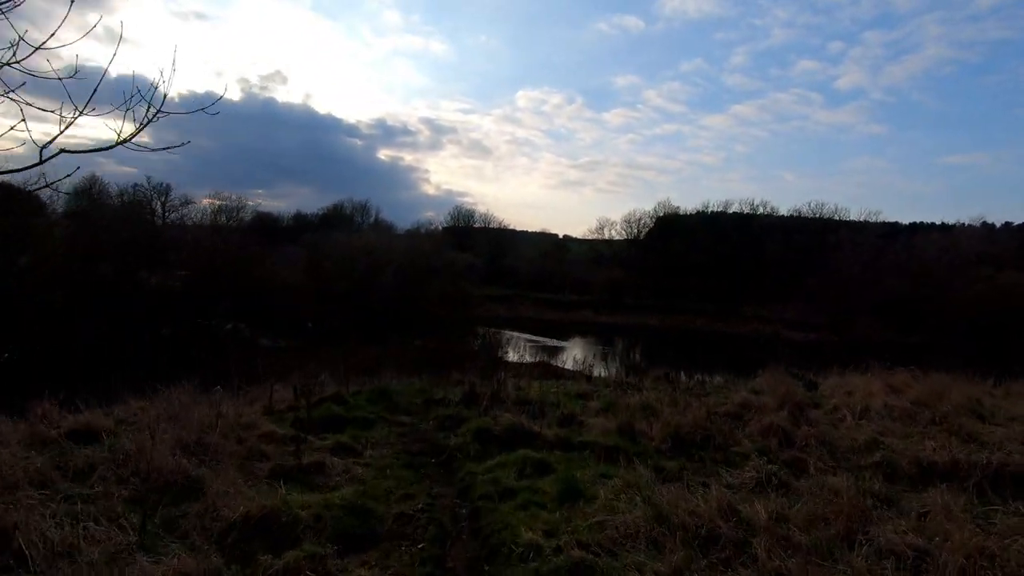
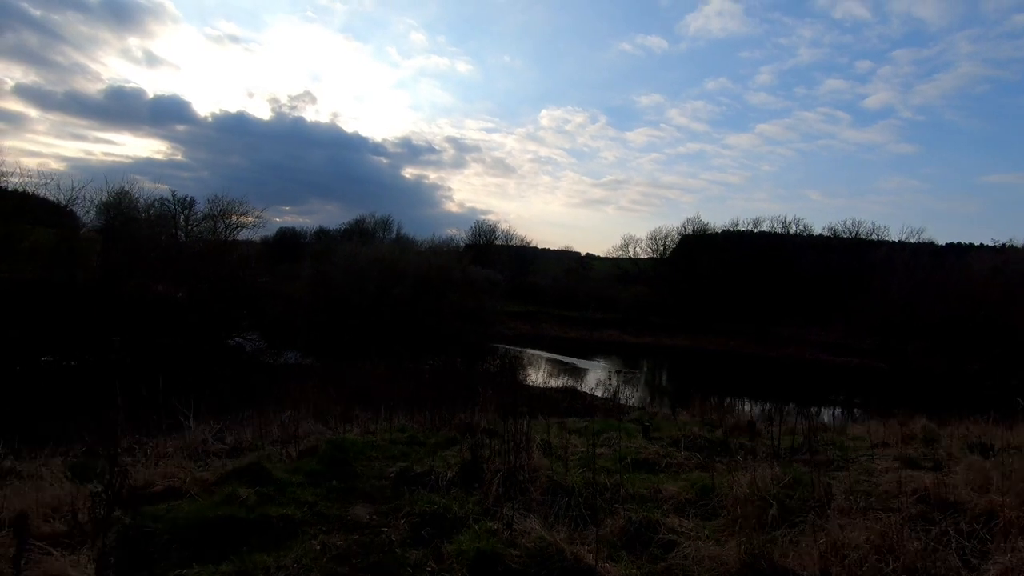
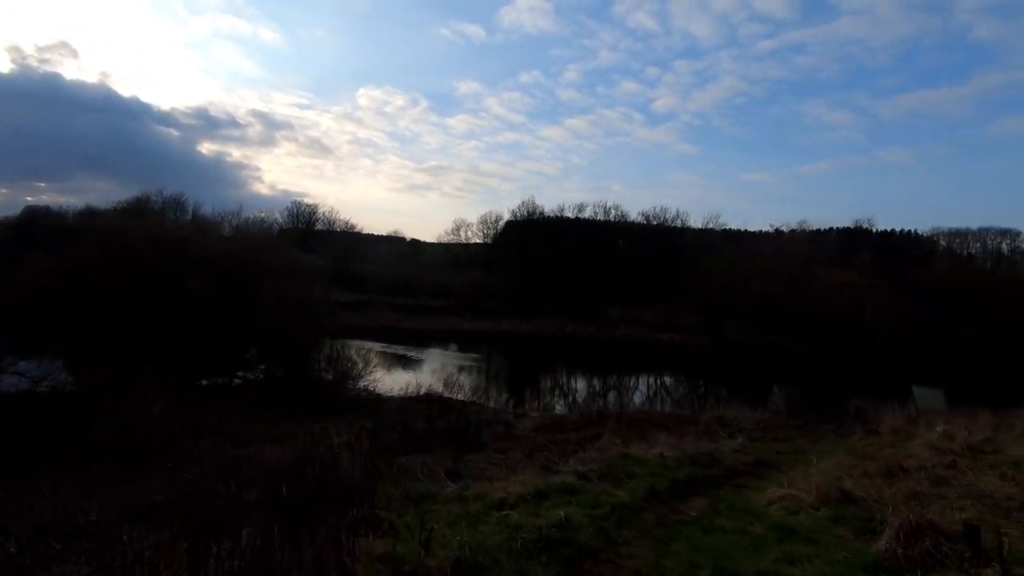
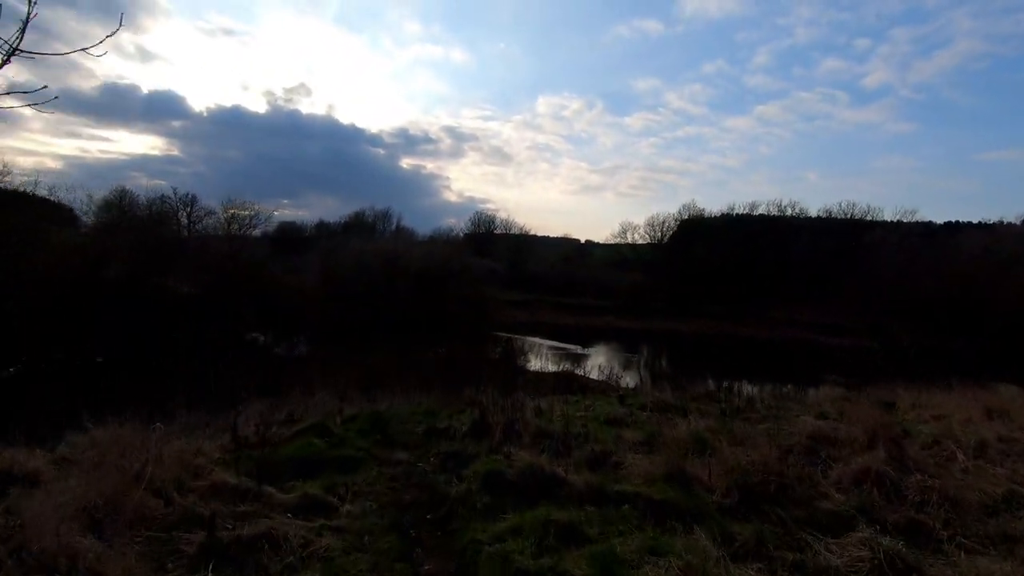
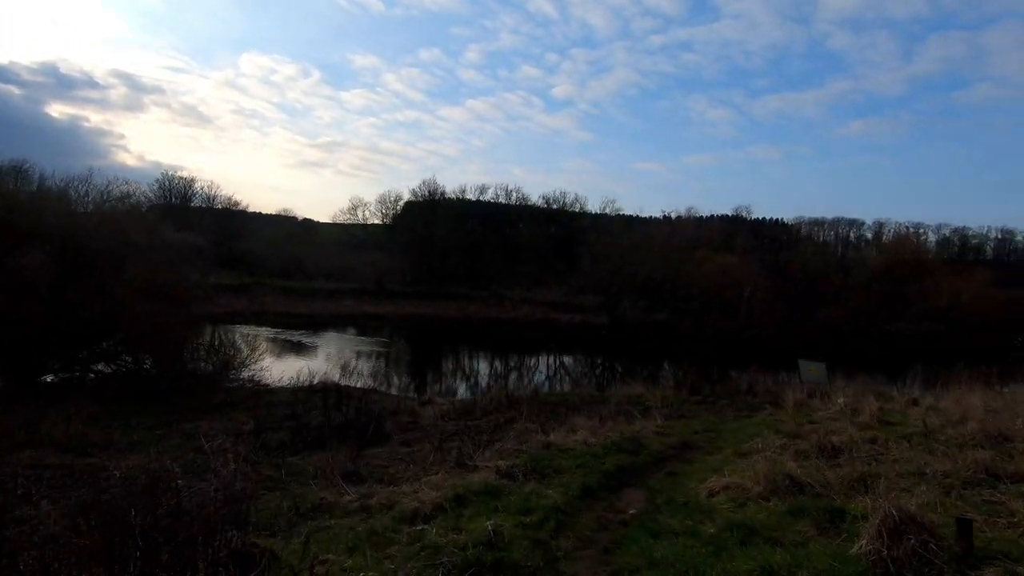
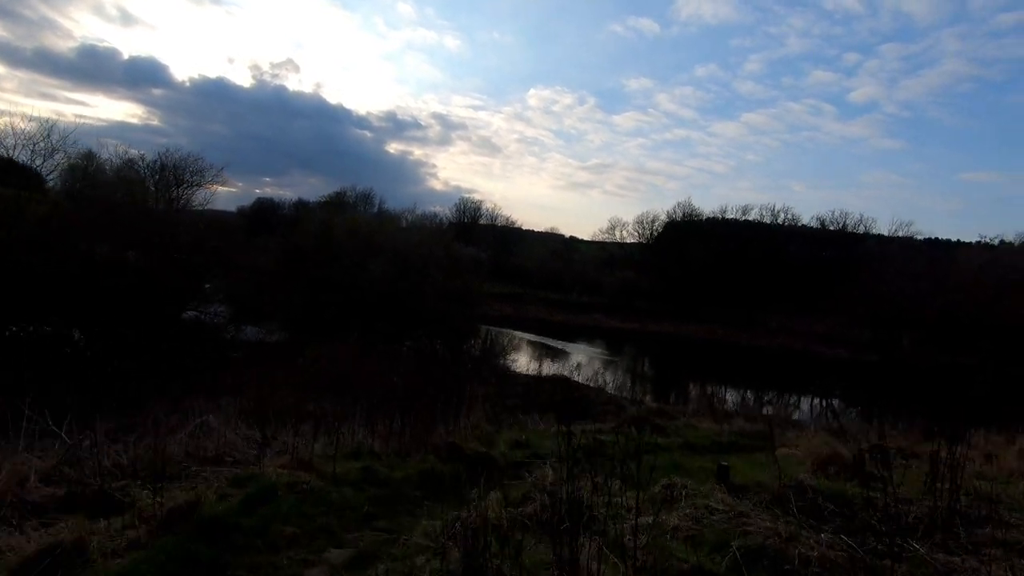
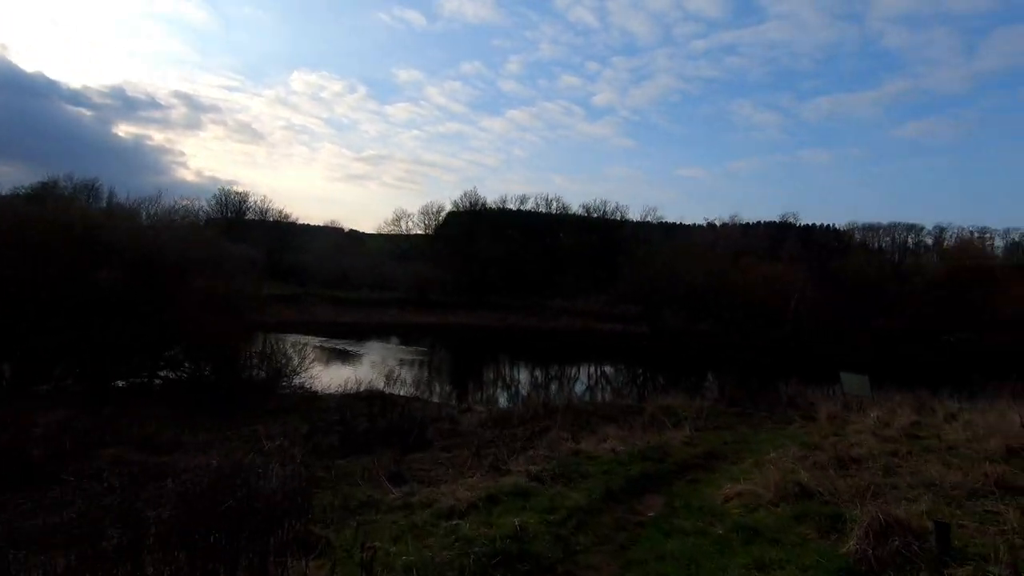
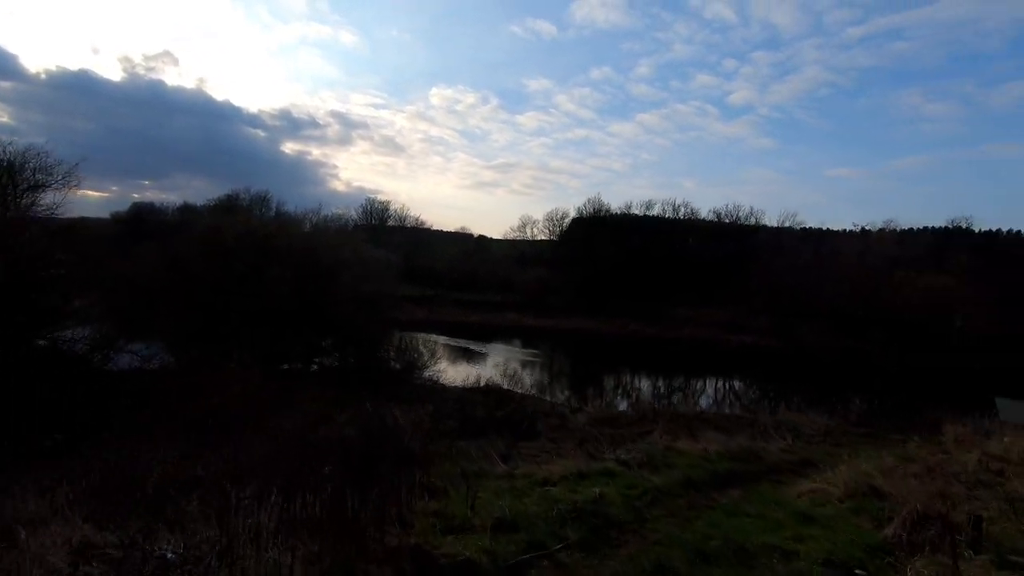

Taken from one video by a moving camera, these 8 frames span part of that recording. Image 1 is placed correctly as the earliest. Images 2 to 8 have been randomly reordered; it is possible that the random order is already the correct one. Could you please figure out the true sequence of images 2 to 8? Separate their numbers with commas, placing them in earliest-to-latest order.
4, 2, 6, 8, 3, 7, 5
